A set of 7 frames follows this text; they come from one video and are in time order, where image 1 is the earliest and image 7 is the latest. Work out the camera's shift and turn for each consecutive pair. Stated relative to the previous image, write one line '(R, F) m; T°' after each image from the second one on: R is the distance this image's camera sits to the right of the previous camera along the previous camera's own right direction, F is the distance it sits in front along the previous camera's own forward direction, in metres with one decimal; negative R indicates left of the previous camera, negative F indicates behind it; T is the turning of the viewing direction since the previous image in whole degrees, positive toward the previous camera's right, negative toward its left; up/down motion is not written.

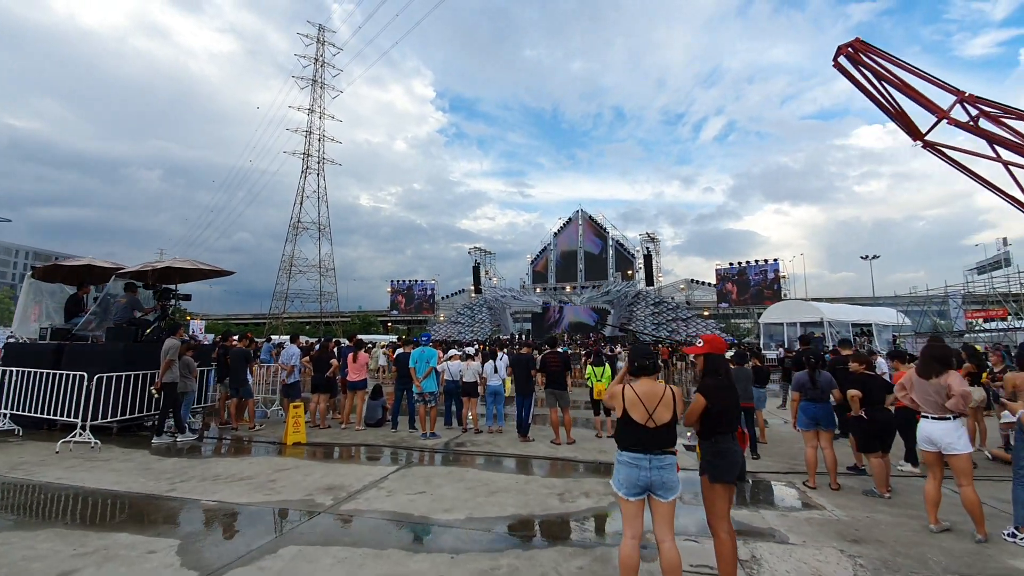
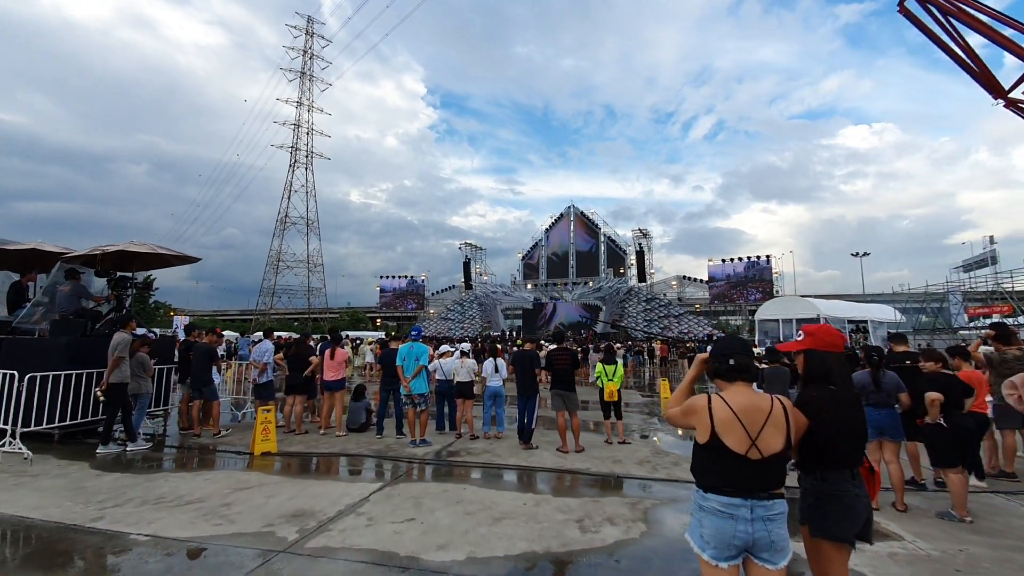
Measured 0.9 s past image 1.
(-0.2, +1.0) m; +1°
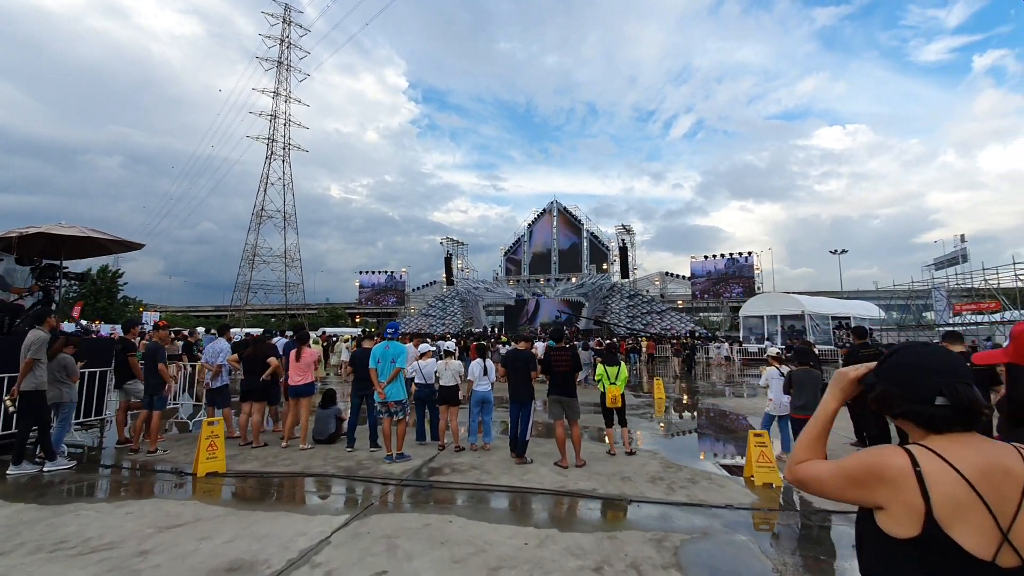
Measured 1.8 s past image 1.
(-0.1, +1.0) m; +2°
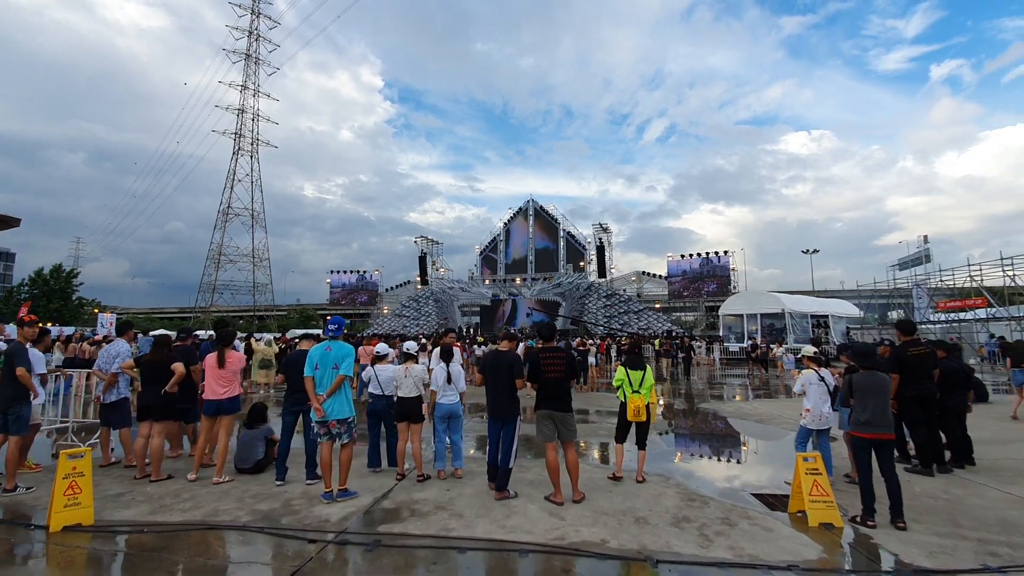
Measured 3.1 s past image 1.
(0.0, +1.5) m; +3°
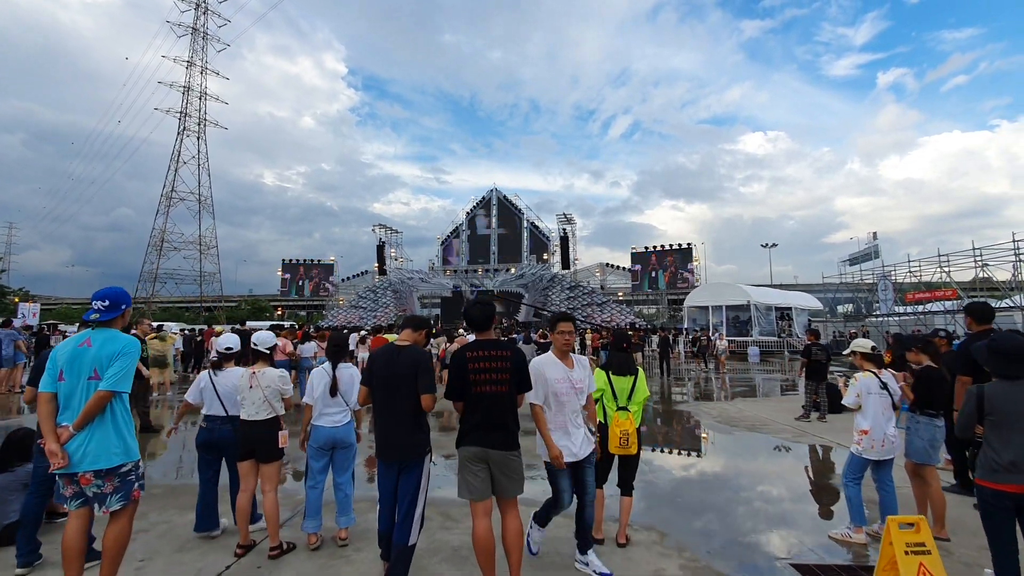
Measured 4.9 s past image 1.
(+0.3, +2.0) m; +4°
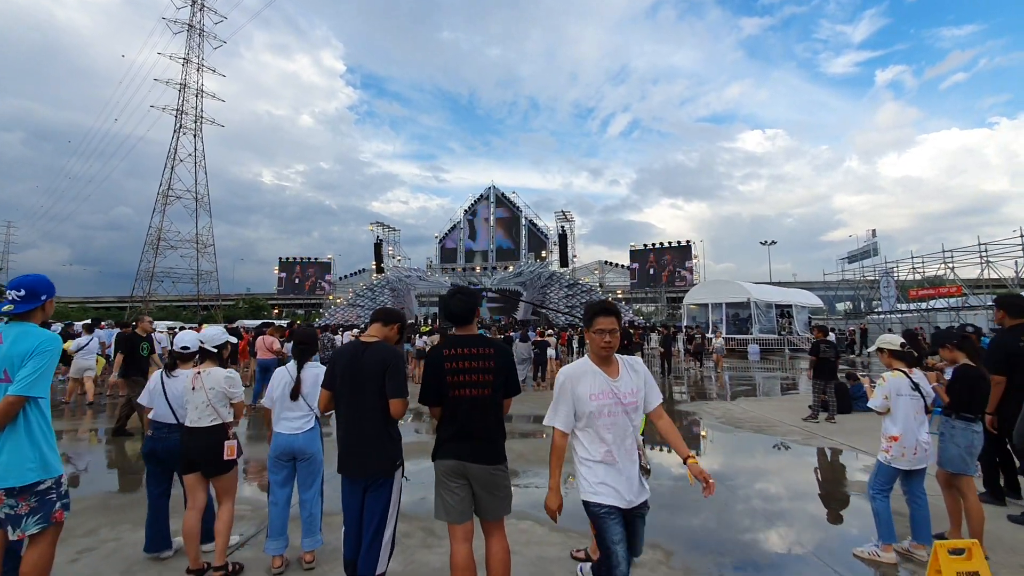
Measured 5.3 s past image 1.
(+0.1, +0.4) m; 0°
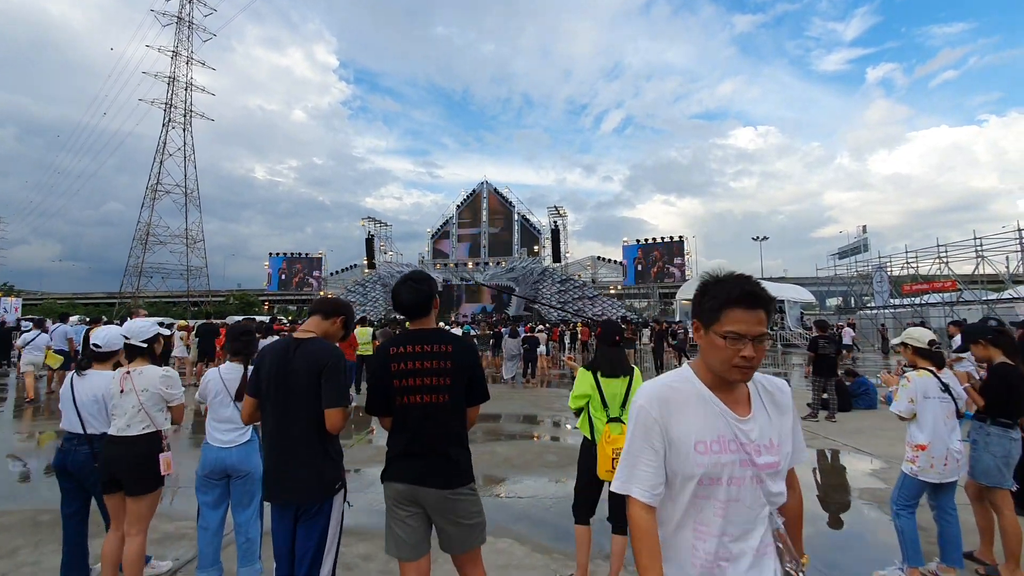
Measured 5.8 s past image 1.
(+0.1, +0.5) m; +1°
